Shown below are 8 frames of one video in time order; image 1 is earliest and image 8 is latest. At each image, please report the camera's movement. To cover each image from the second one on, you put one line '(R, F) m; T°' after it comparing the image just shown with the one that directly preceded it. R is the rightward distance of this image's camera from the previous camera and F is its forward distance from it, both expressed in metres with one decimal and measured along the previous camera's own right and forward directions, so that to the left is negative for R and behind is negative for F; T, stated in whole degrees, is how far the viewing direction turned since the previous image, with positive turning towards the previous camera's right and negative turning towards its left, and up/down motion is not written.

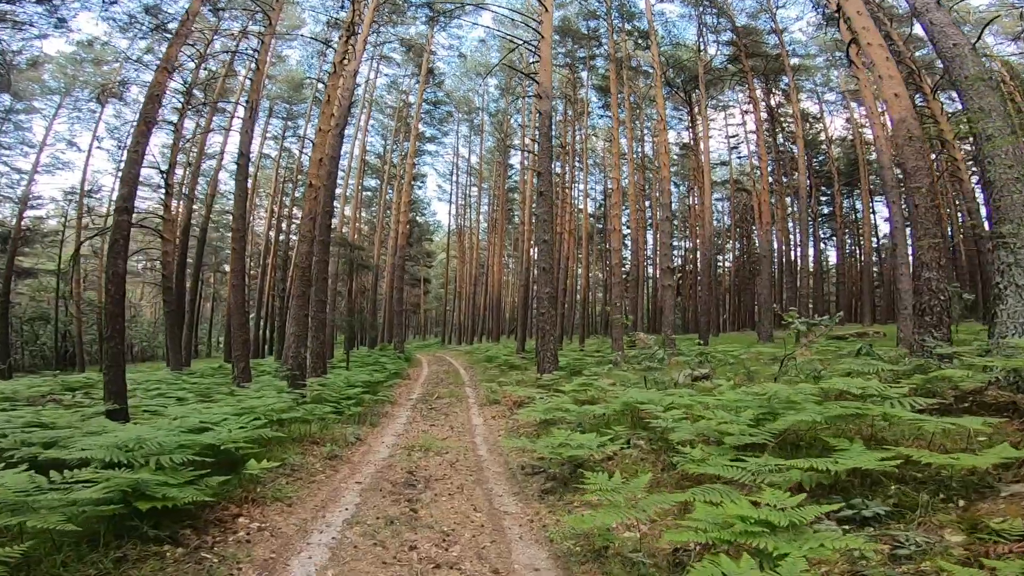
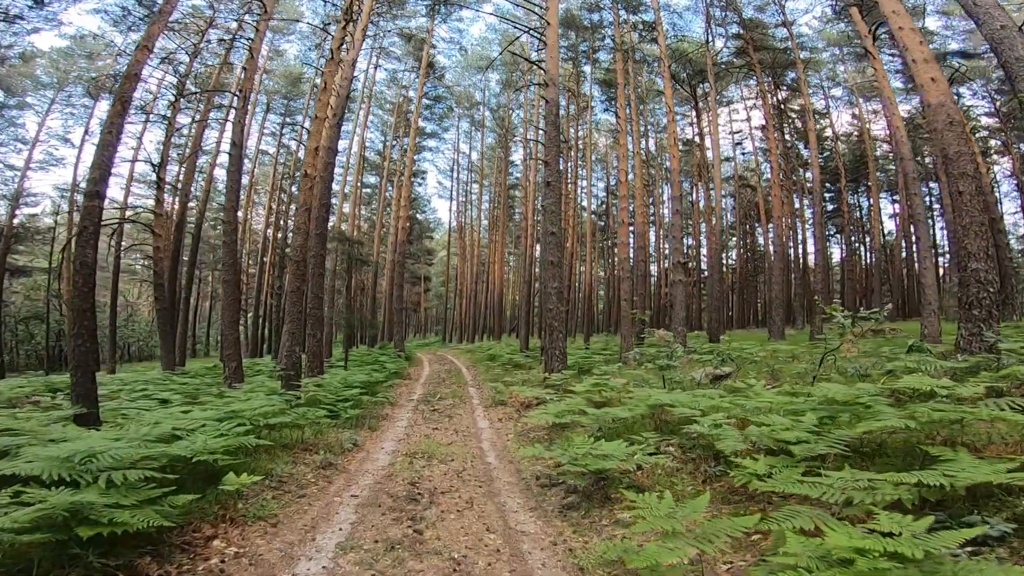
(-0.1, +0.5) m; 0°
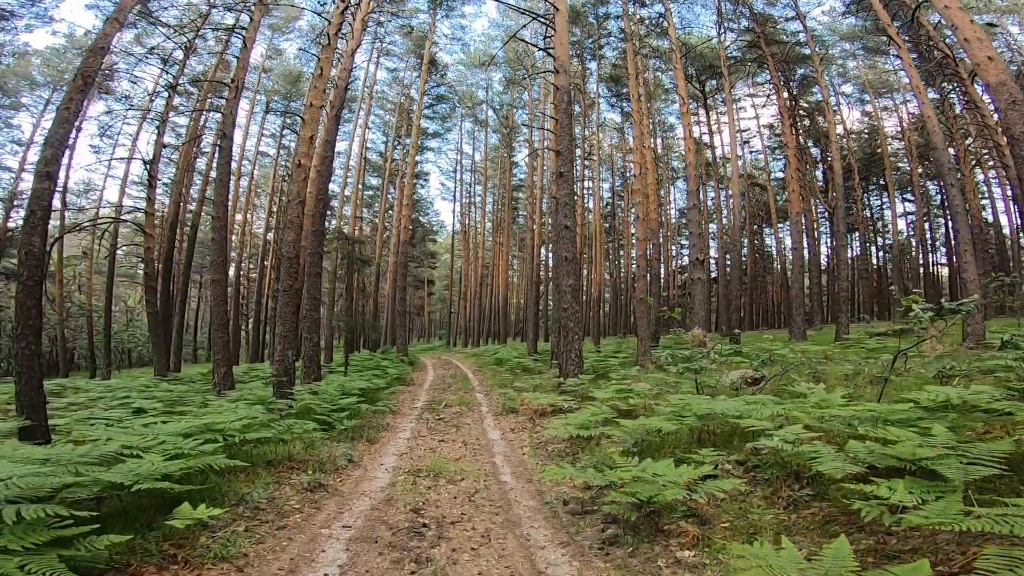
(-0.1, +0.7) m; 0°
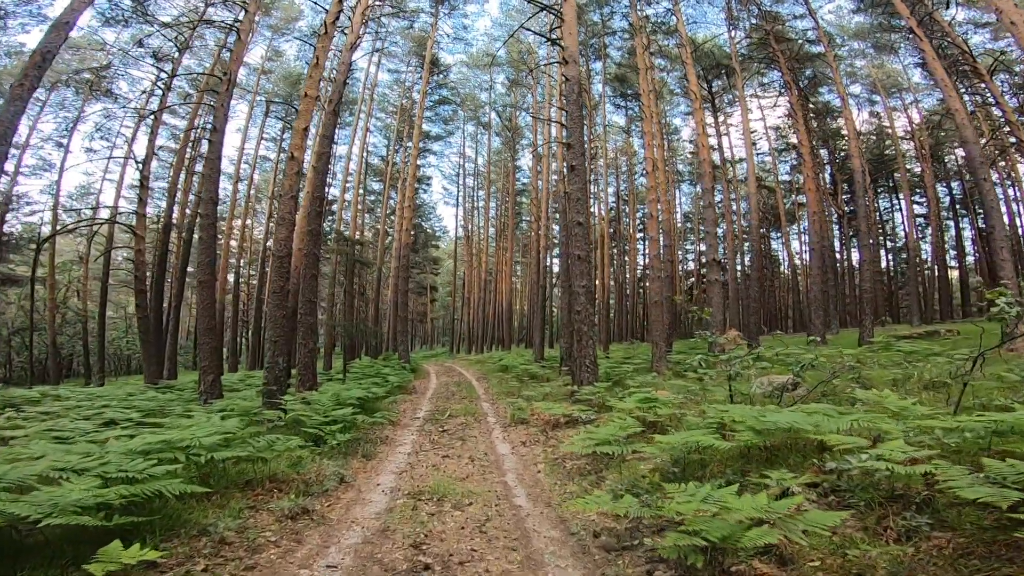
(-0.1, +0.6) m; 0°
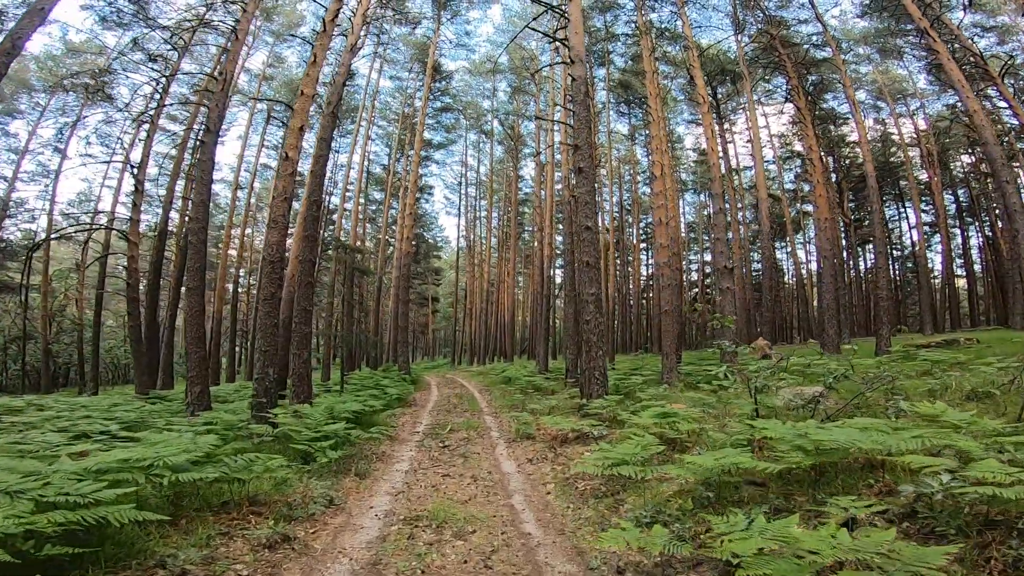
(0.0, +0.4) m; 0°
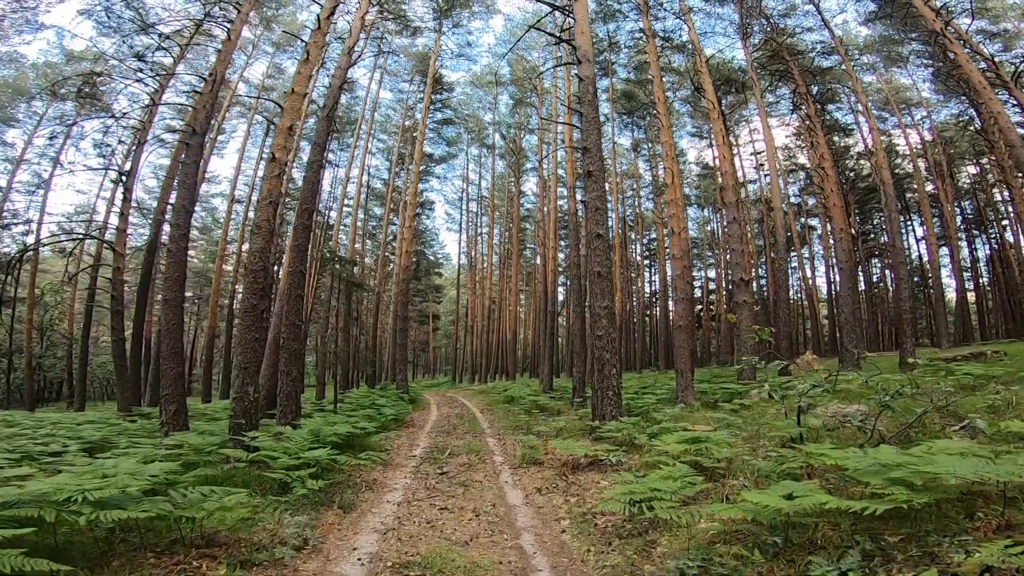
(-0.1, +0.6) m; 0°
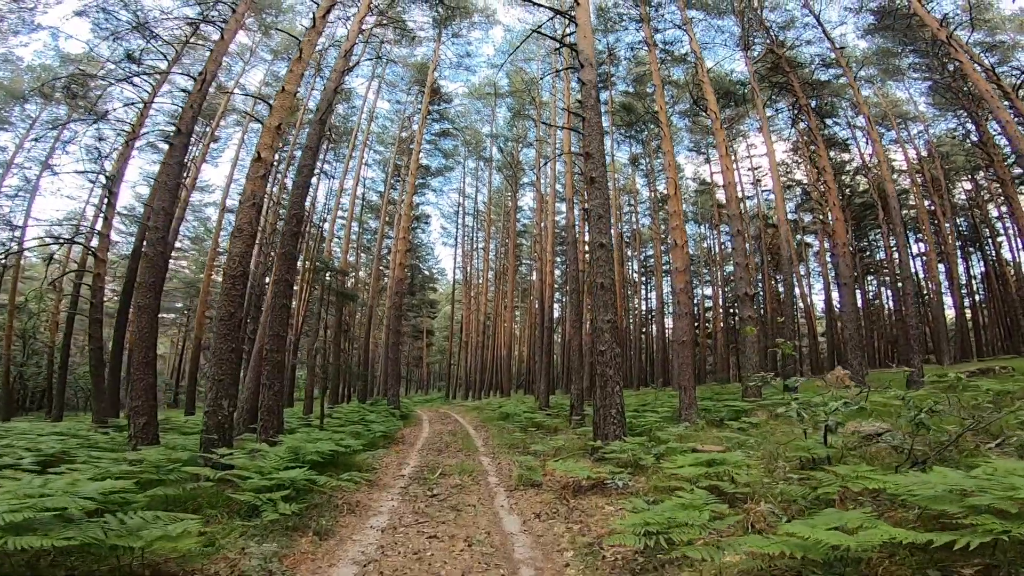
(0.0, +0.4) m; +1°
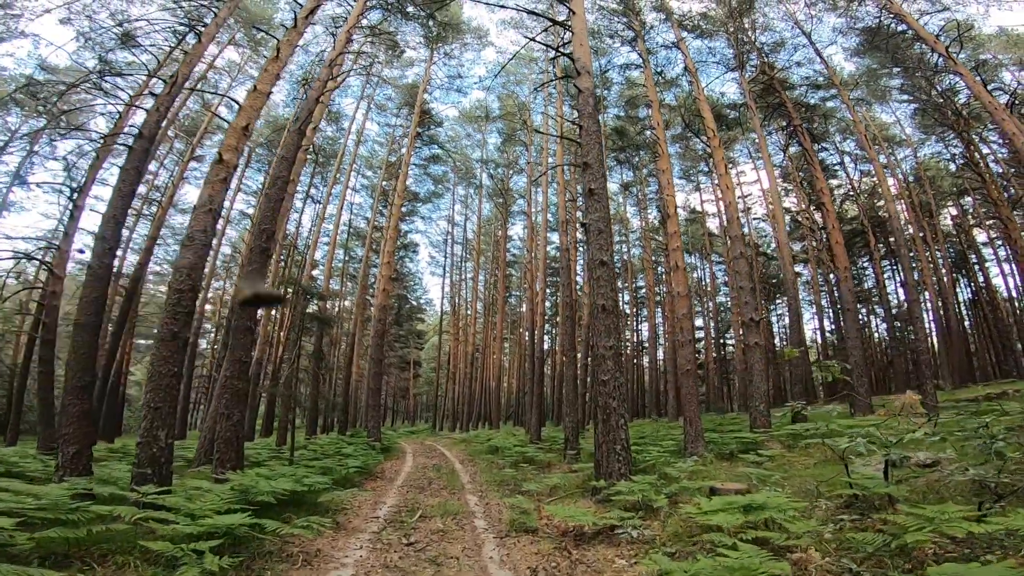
(0.0, +0.7) m; +1°
